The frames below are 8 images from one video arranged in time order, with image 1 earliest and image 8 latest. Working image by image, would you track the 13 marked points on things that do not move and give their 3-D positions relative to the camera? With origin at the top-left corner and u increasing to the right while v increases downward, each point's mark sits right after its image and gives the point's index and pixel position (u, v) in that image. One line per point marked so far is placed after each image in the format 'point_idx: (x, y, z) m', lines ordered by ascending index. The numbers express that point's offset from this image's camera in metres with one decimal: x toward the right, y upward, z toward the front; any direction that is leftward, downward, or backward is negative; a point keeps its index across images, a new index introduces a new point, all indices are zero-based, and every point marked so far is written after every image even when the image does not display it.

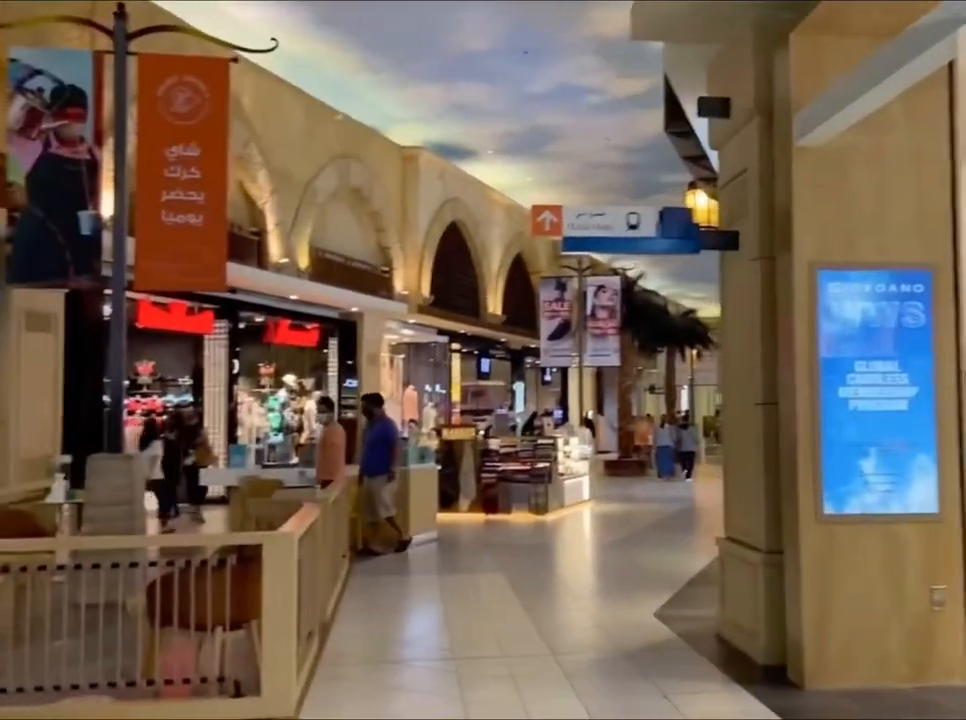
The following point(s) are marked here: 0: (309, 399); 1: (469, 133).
0: (-2.5, -0.6, +16.9) m
1: (-0.2, +3.4, +17.5) m
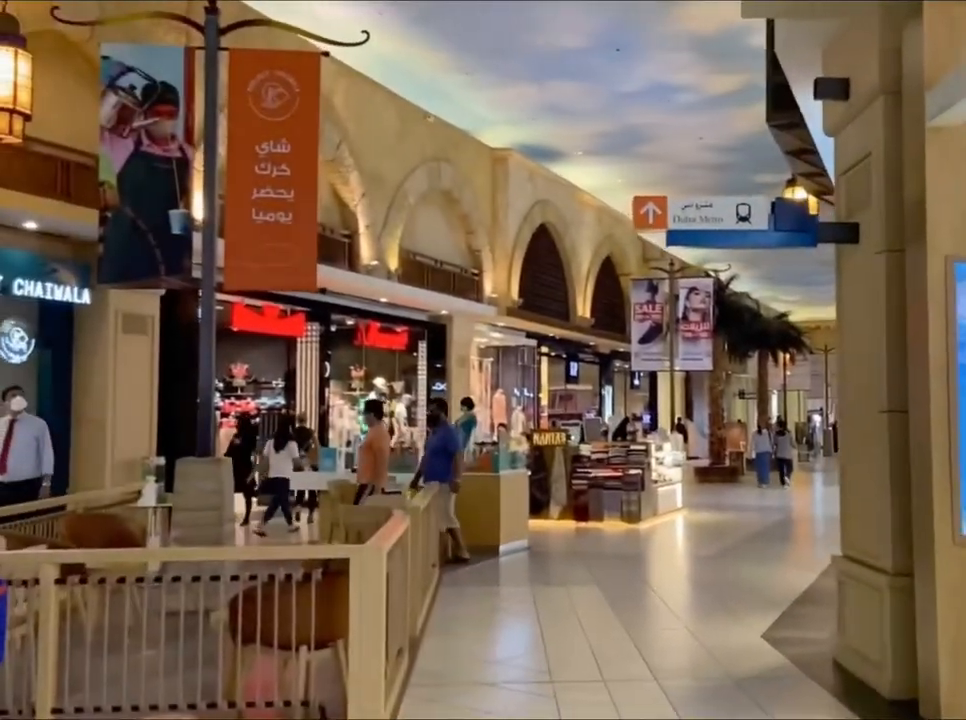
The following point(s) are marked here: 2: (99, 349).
0: (-1.2, -0.6, +16.8) m
1: (+1.2, +3.3, +17.2) m
2: (-3.7, +0.1, +11.2) m
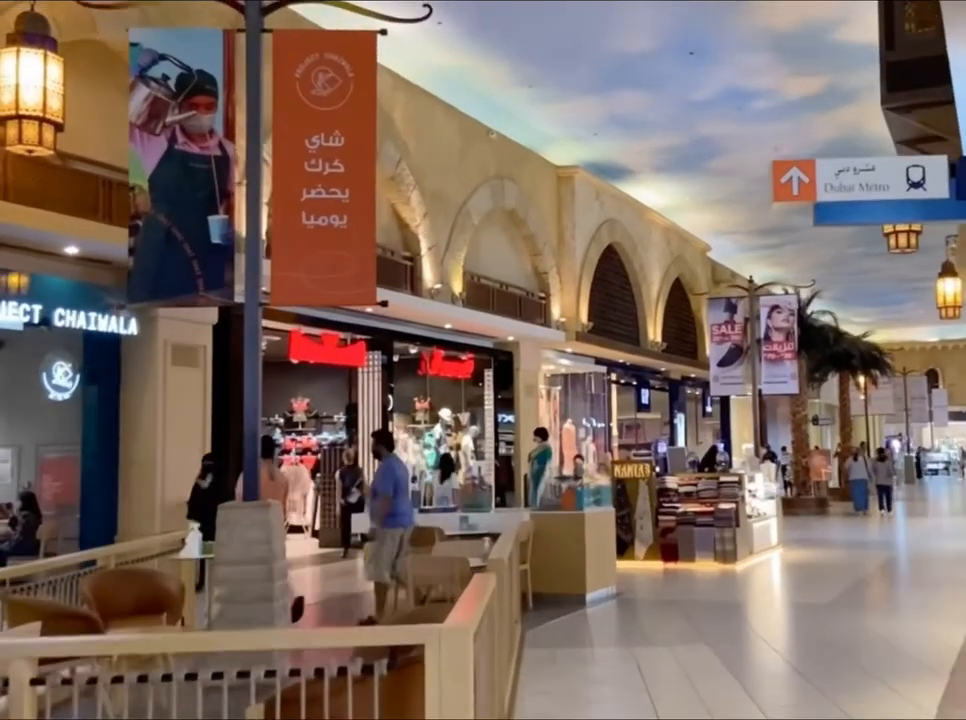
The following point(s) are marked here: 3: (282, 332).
0: (-0.3, -1.0, +15.8) m
1: (+2.1, +3.0, +16.2) m
2: (-3.0, -0.2, +10.4) m
3: (-2.2, +0.3, +12.5) m
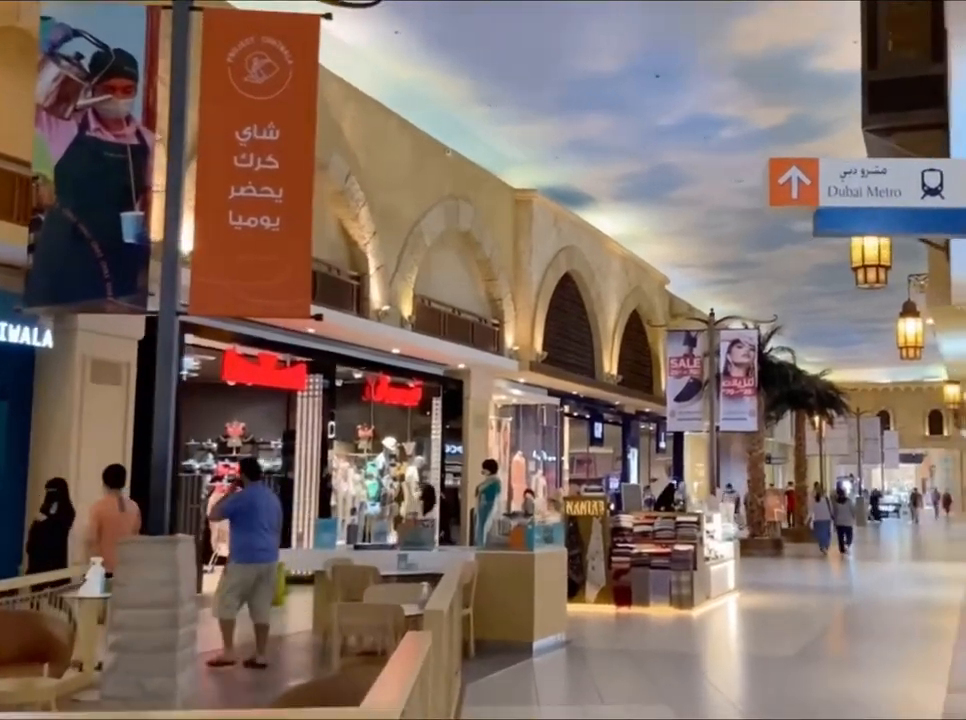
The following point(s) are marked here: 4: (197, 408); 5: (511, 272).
0: (-1.0, -1.4, +15.1) m
1: (+1.5, +2.5, +15.7) m
2: (-3.5, -0.3, +9.6) m
3: (-2.7, +0.1, +11.8) m
4: (-3.6, -0.6, +14.5) m
5: (+0.4, +1.3, +17.1) m
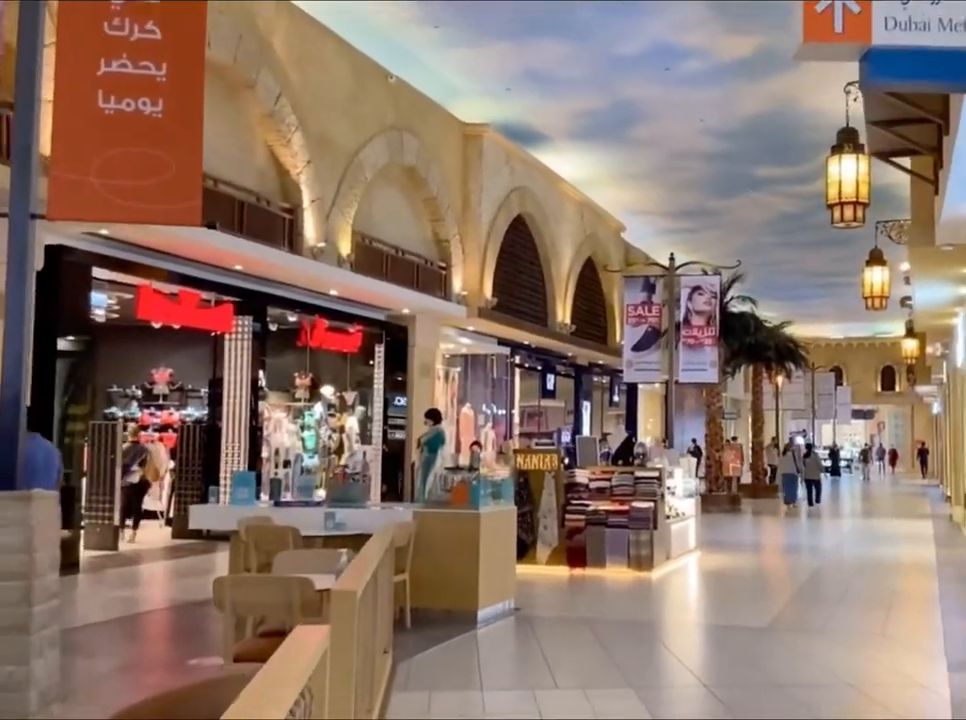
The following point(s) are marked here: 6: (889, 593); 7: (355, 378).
0: (-1.6, -0.7, +14.1) m
1: (+0.8, +3.2, +14.7) m
2: (-3.9, +0.2, +8.4) m
3: (-3.2, +0.7, +10.7) m
4: (-4.2, +0.1, +13.3) m
5: (-0.3, +2.1, +16.1) m
6: (+3.2, -1.9, +9.3) m
7: (-1.6, -0.2, +14.3) m
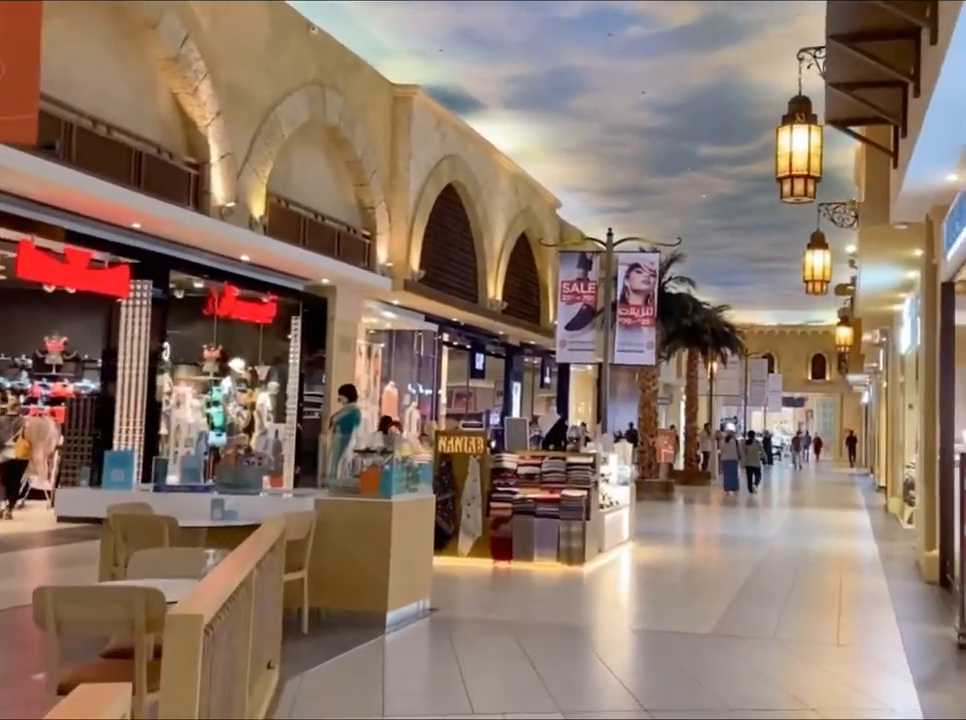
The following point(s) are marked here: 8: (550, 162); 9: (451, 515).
0: (-2.5, -0.4, +13.1) m
1: (0.0, +3.5, +13.8) m
2: (-4.4, +0.4, +7.3) m
3: (-3.9, +1.0, +9.6) m
4: (-5.0, +0.4, +12.2) m
5: (-1.3, +2.4, +15.1) m
6: (+2.6, -1.7, +8.6) m
7: (-2.5, +0.1, +13.3) m
8: (+1.1, +3.2, +18.5) m
9: (-0.3, -1.3, +9.6) m
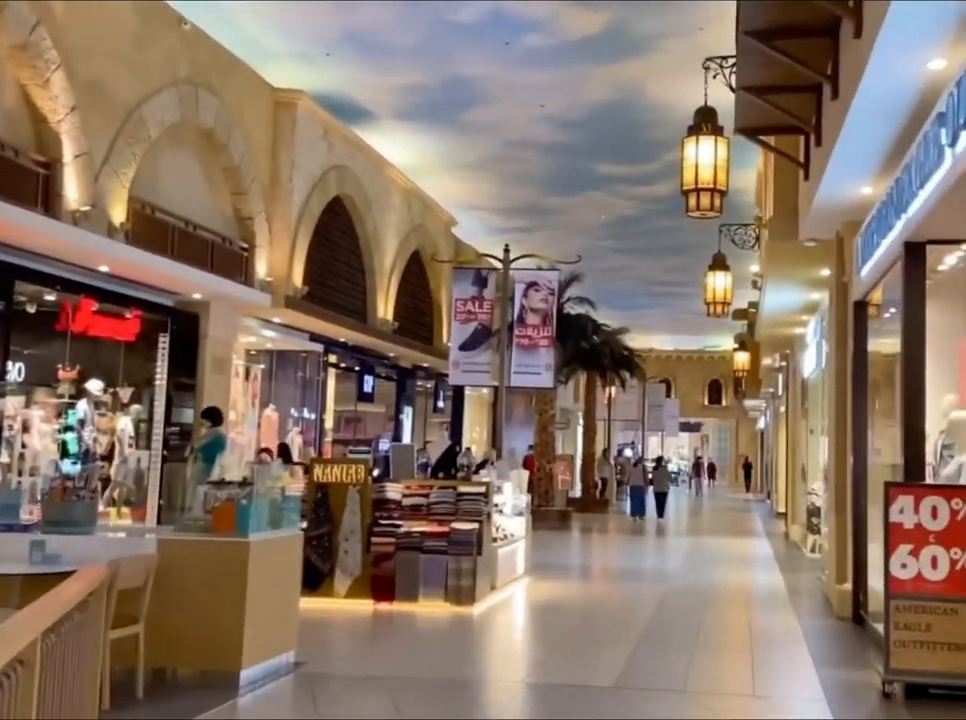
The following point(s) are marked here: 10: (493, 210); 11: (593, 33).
0: (-3.7, -0.6, +12.0) m
1: (-1.3, +3.2, +13.0) m
2: (-5.1, +0.4, +6.1) m
3: (-4.7, +0.8, +8.4) m
4: (-6.1, +0.2, +10.9) m
5: (-2.6, +2.1, +14.2) m
6: (+1.8, -1.9, +8.0) m
7: (-3.7, -0.1, +12.2) m
8: (-0.6, +2.8, +17.8) m
9: (-1.2, -1.4, +8.7) m
10: (+0.2, +2.5, +19.3) m
11: (+1.1, +3.3, +11.6) m
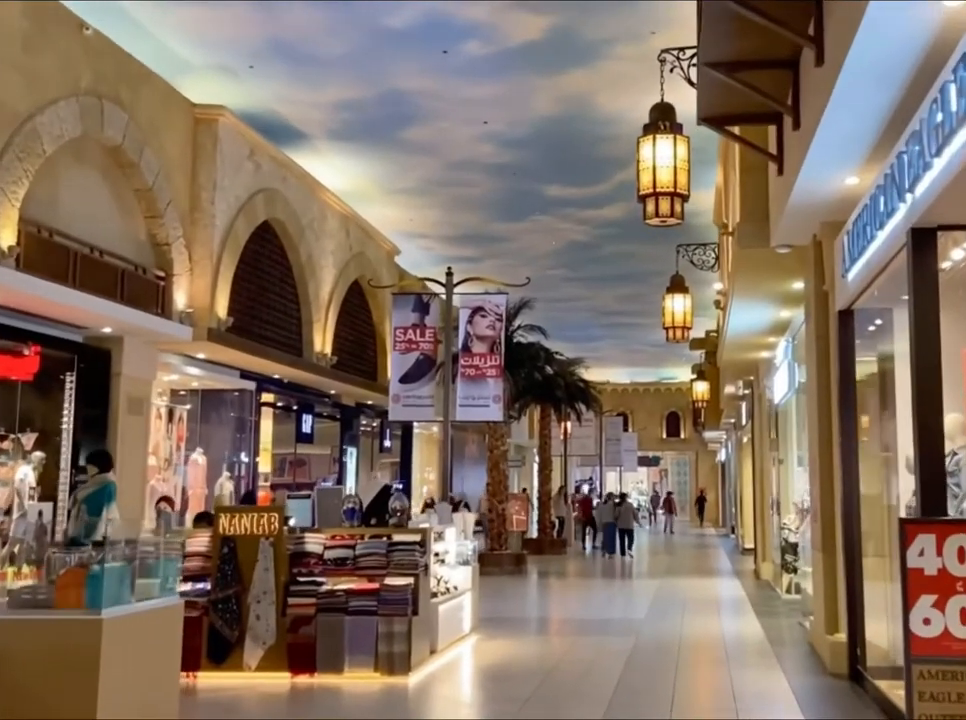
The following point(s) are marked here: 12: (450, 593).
0: (-4.2, -1.0, +10.7) m
1: (-2.0, +2.9, +11.9) m
2: (-5.5, +0.1, +4.8) m
3: (-5.2, +0.5, +7.1) m
4: (-6.6, -0.2, +9.5) m
5: (-3.3, +1.7, +13.0) m
6: (+1.4, -2.0, +6.8) m
7: (-4.2, -0.5, +11.0) m
8: (-1.4, +2.3, +16.8) m
9: (-1.6, -1.6, +7.5) m
10: (-0.7, +2.0, +18.3) m
11: (+0.5, +3.0, +10.6) m
12: (-0.2, -1.7, +8.7) m
